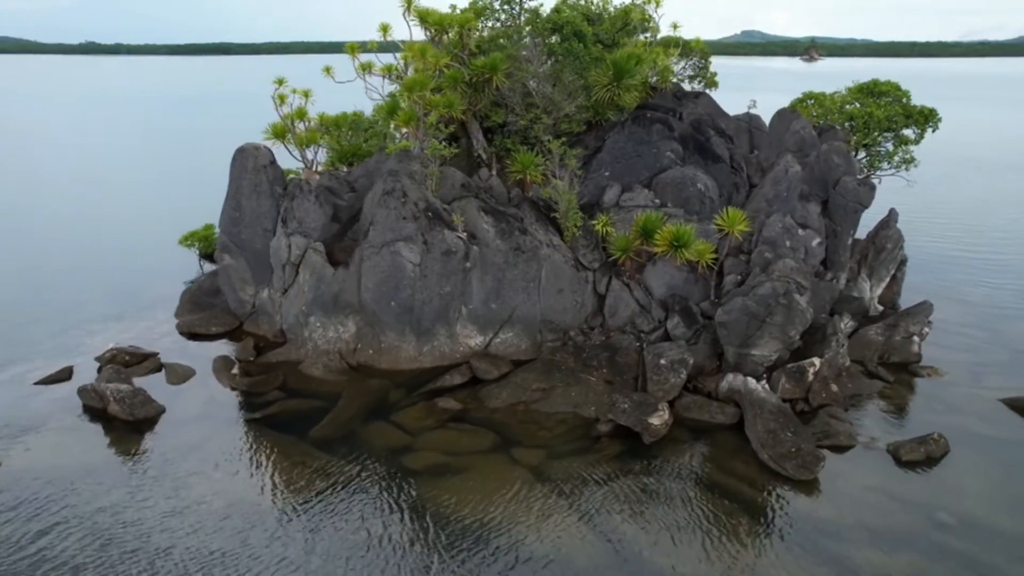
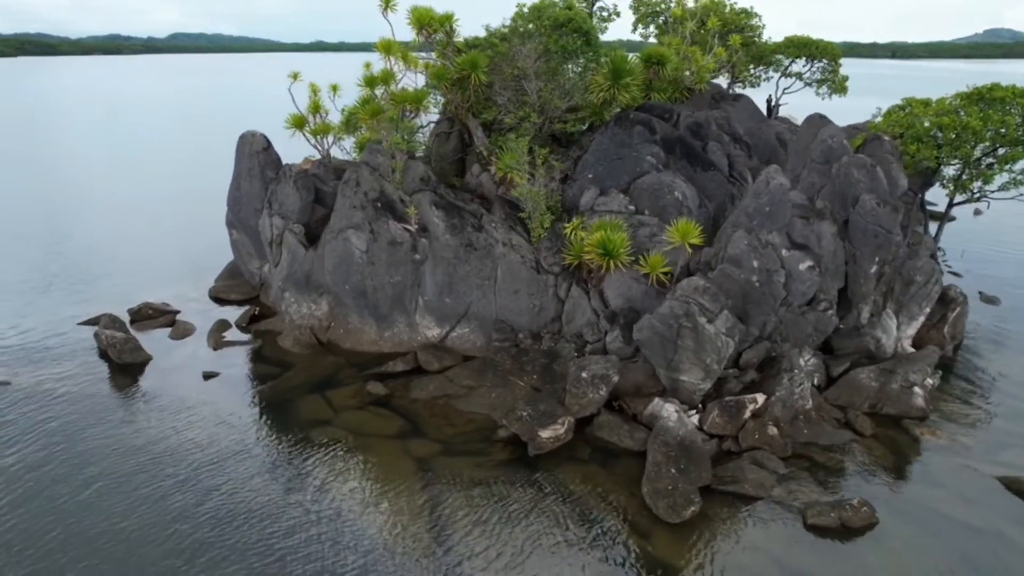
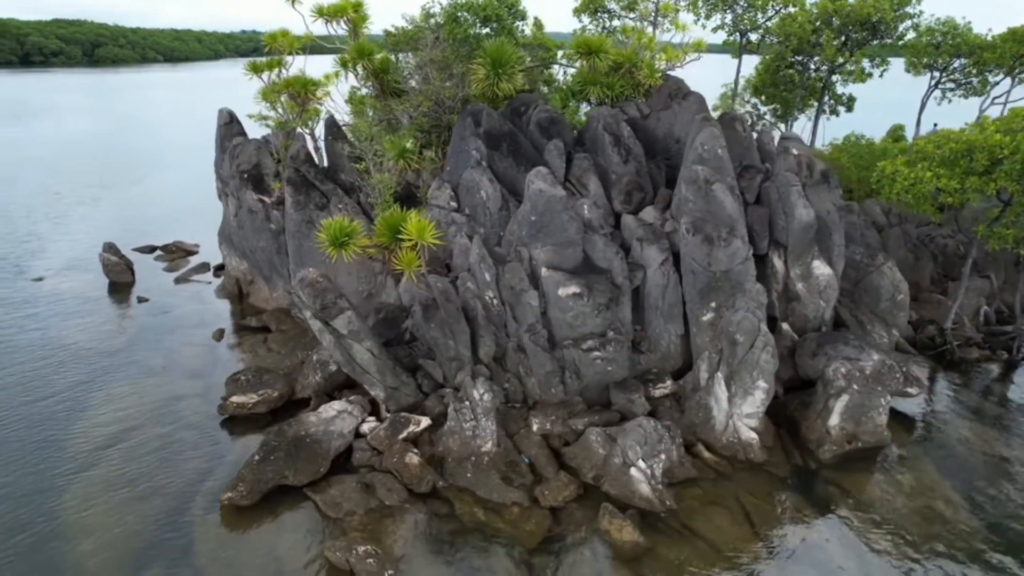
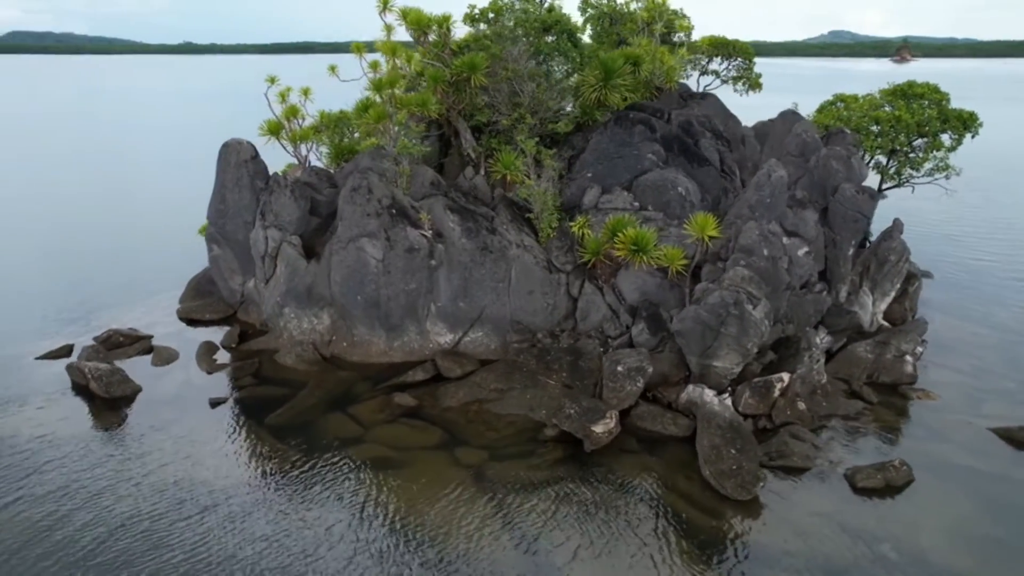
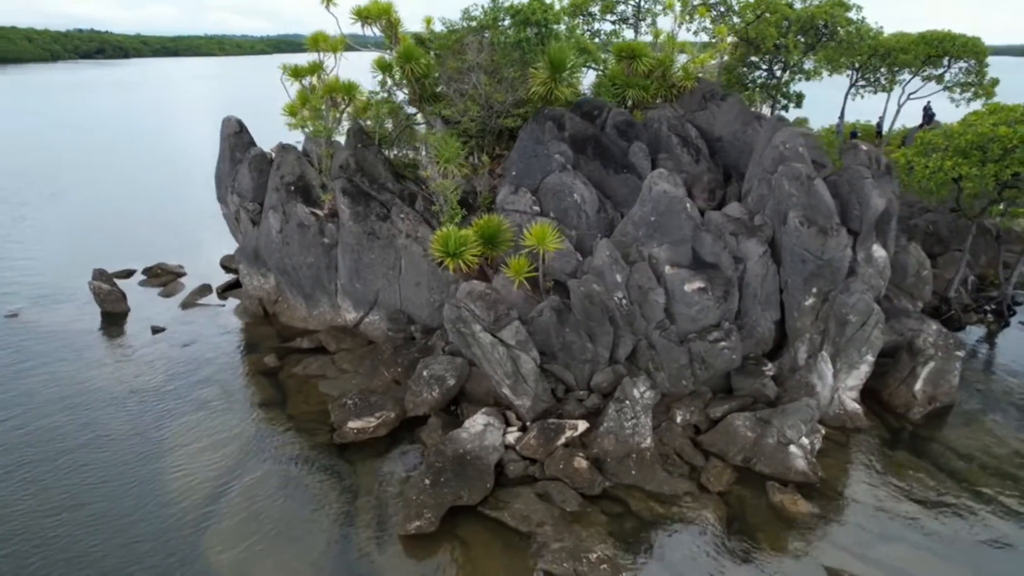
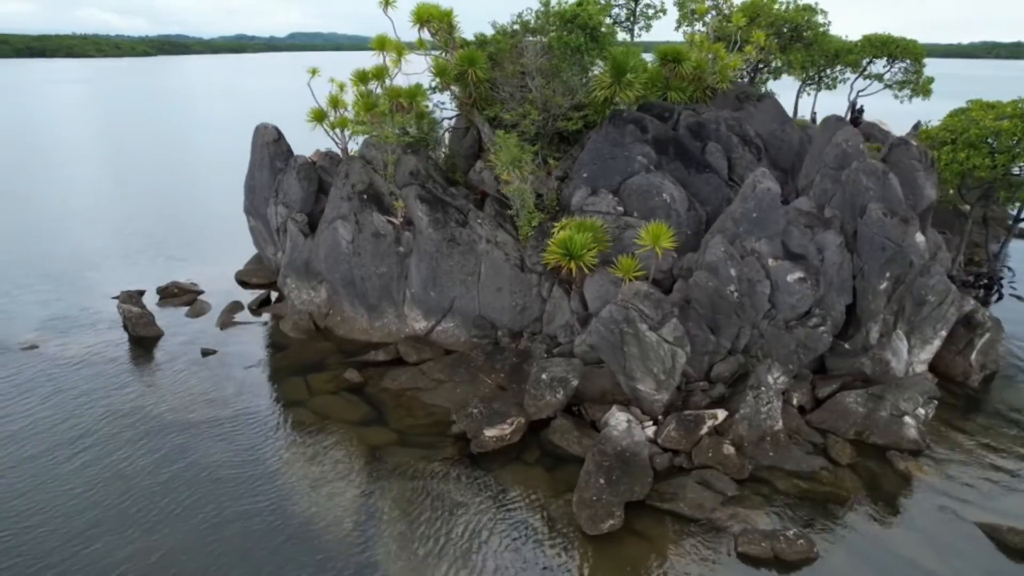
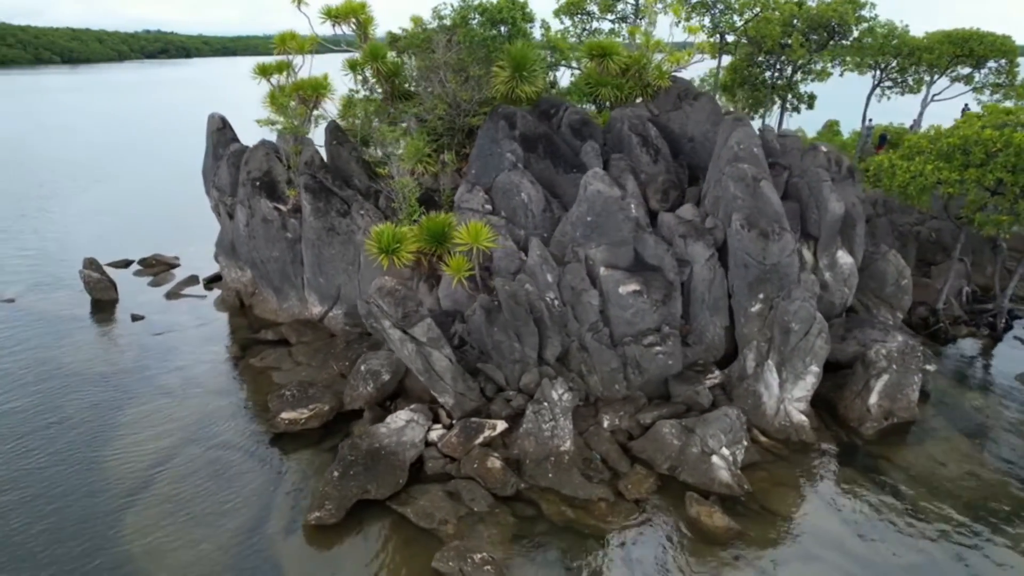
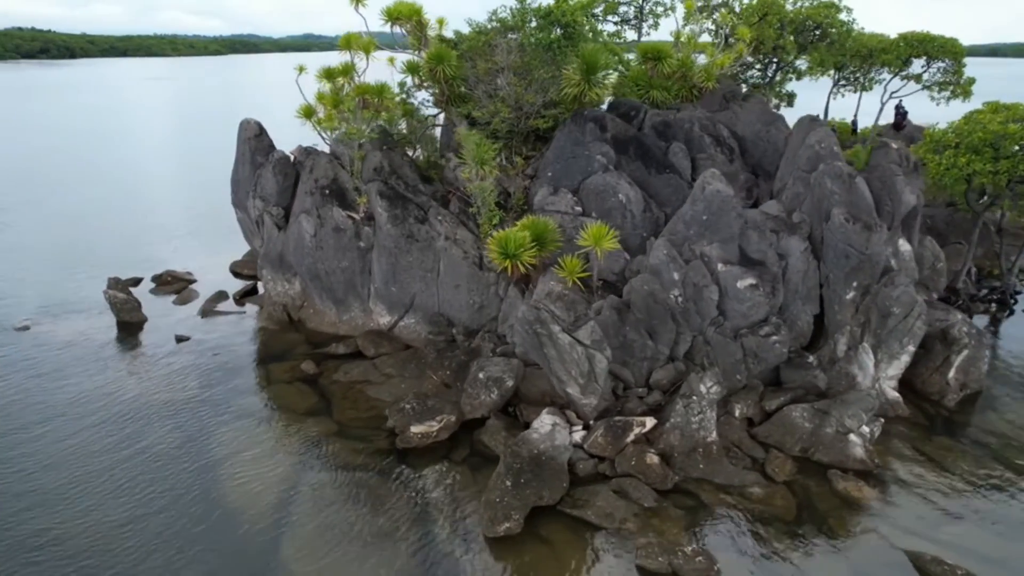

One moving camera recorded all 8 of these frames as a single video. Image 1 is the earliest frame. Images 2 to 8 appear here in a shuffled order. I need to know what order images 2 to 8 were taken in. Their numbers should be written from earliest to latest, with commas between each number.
4, 2, 6, 8, 5, 7, 3
